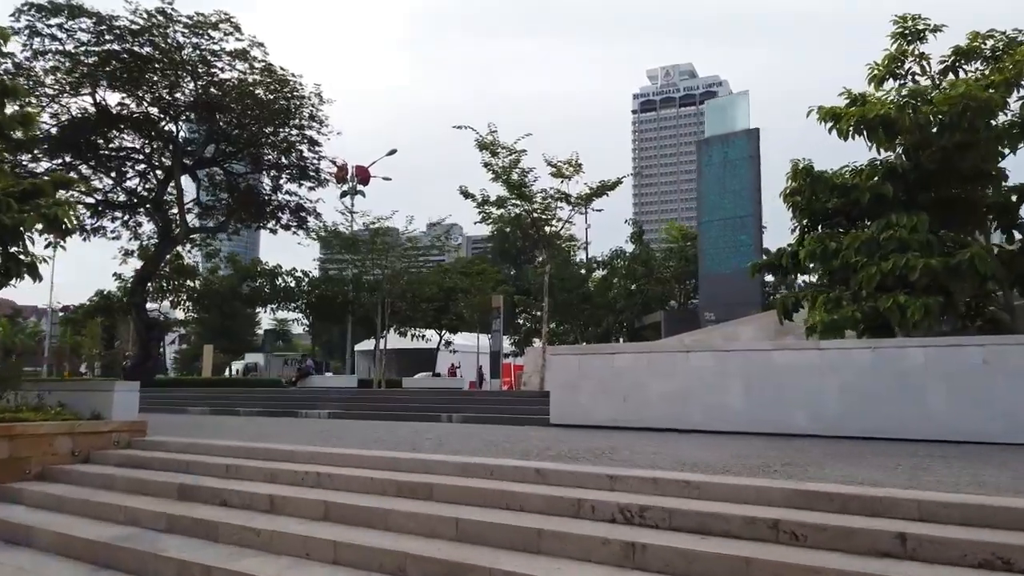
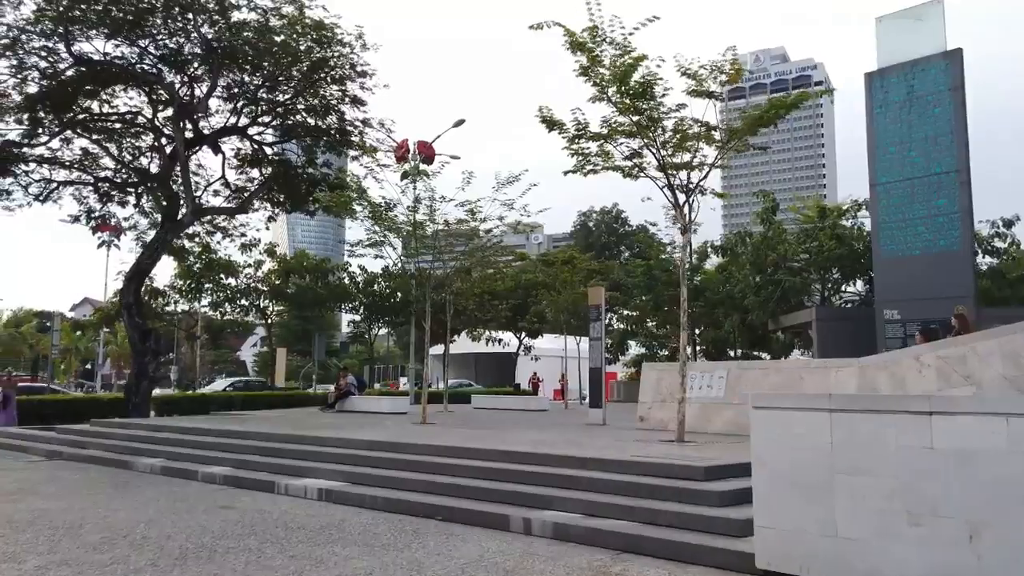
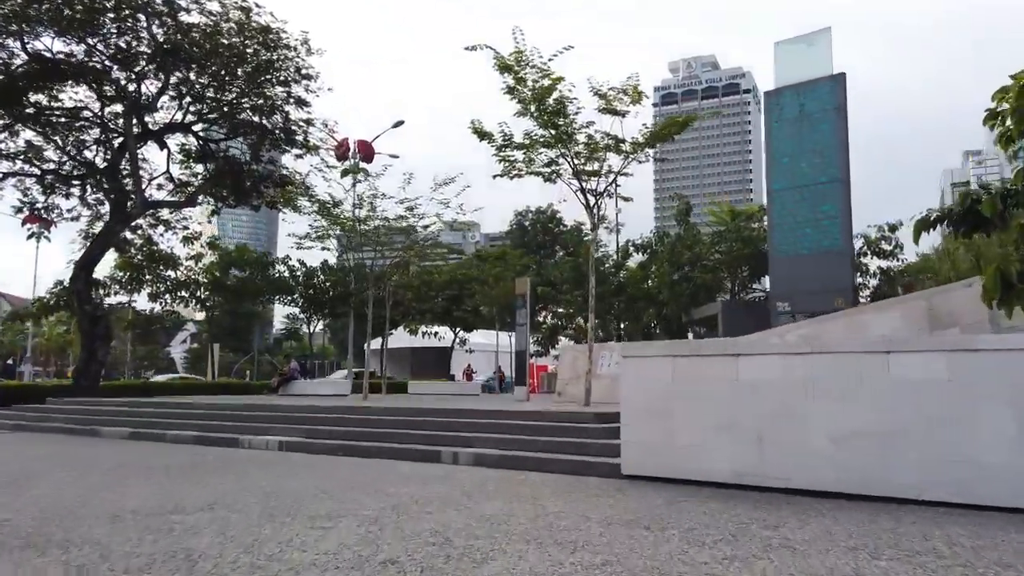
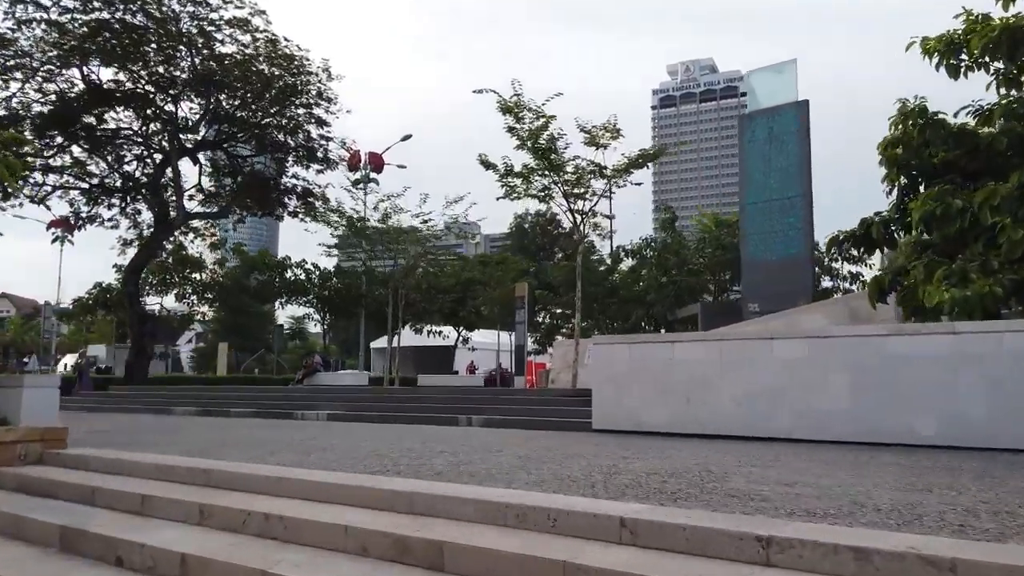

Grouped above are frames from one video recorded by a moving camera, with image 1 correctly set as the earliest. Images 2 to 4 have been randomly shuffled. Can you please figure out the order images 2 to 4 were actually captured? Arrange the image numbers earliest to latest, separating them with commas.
4, 3, 2
